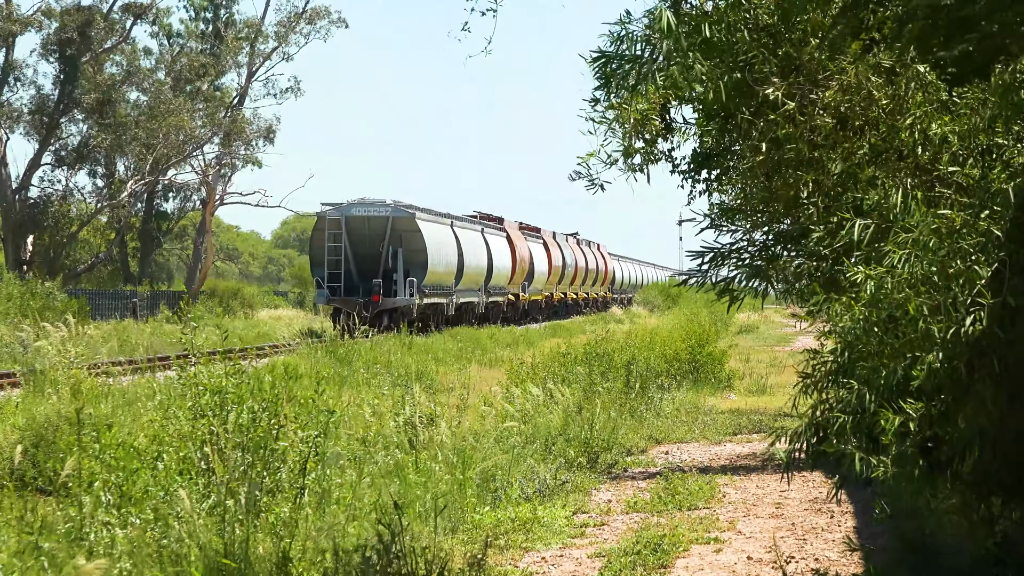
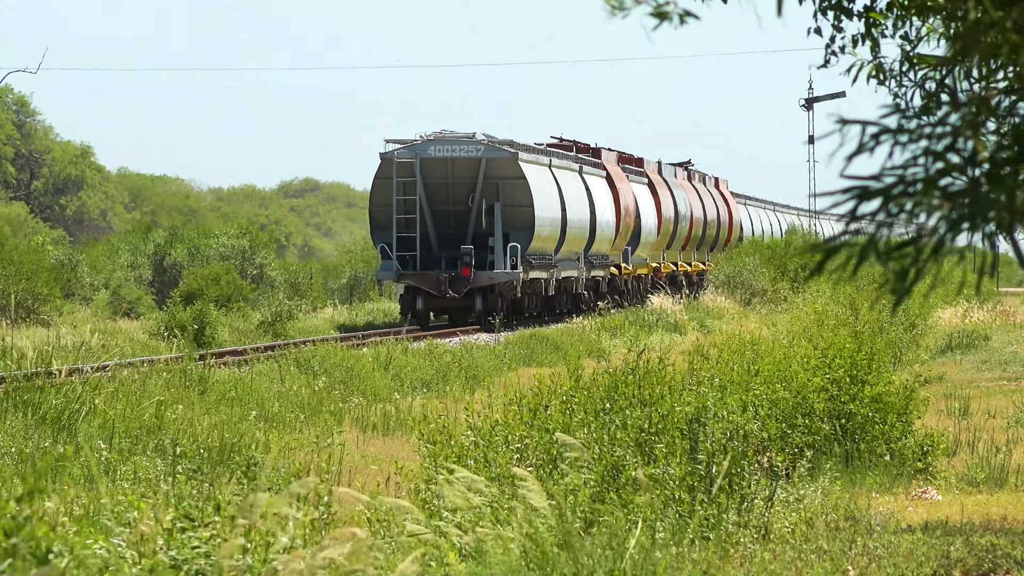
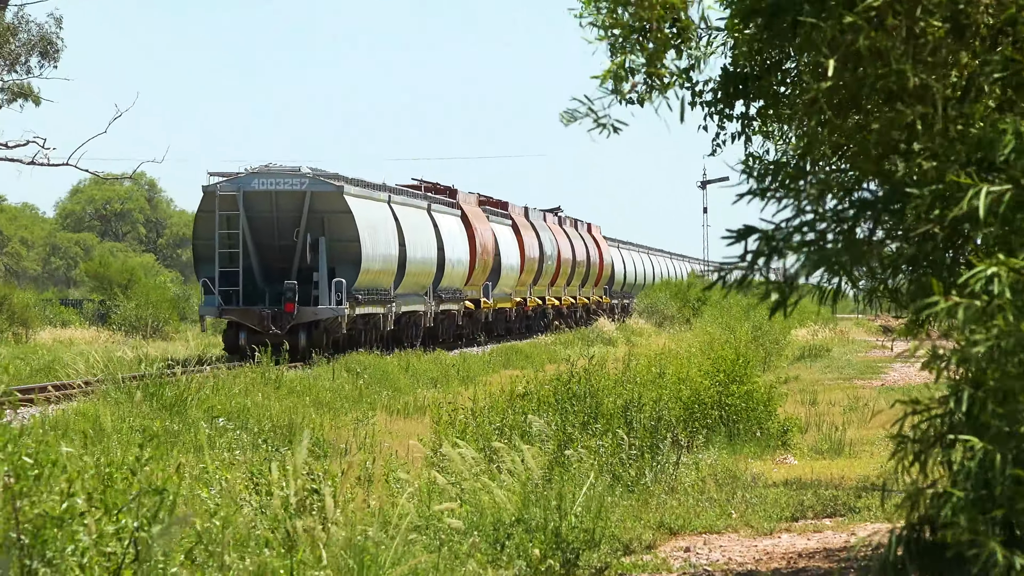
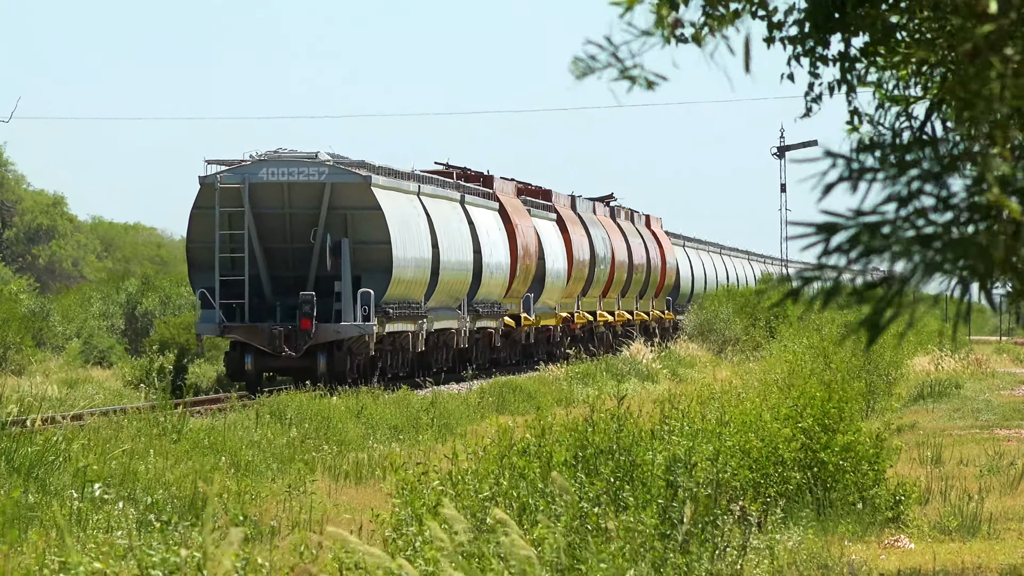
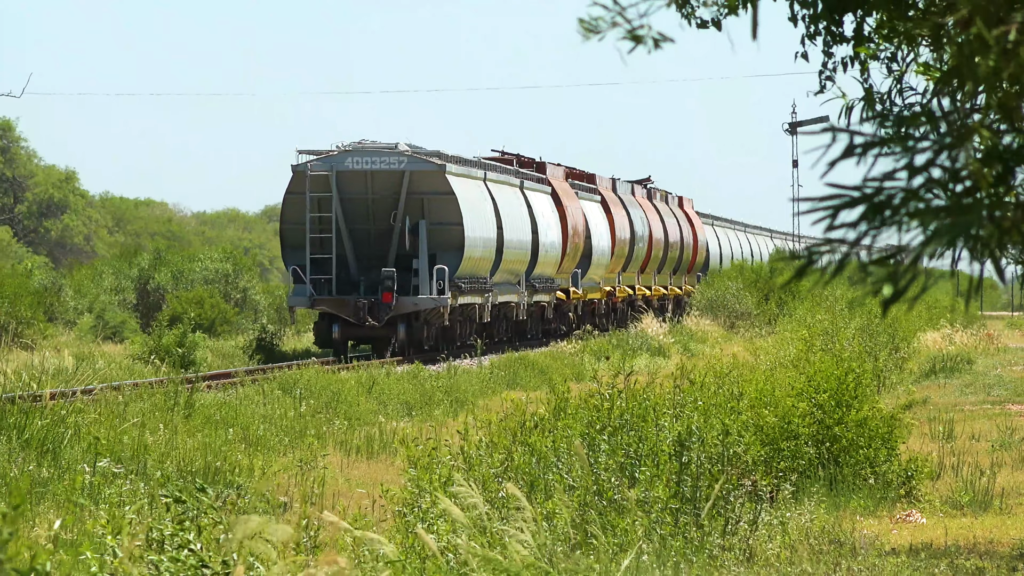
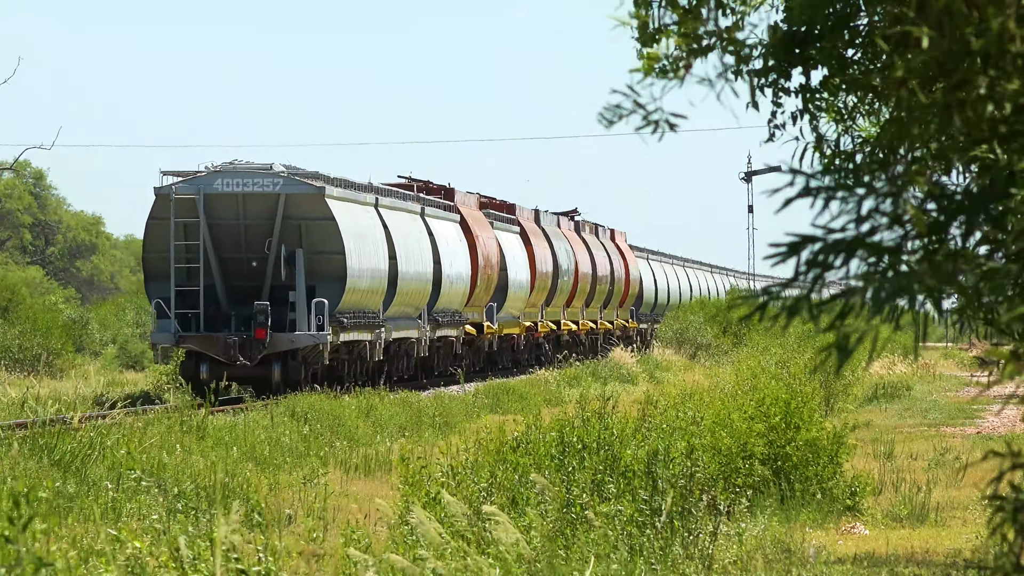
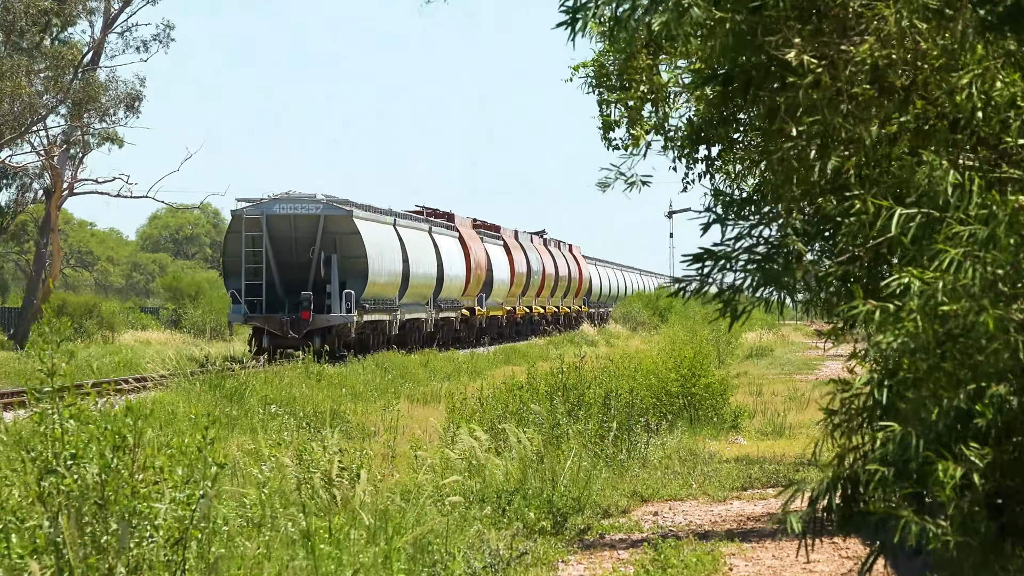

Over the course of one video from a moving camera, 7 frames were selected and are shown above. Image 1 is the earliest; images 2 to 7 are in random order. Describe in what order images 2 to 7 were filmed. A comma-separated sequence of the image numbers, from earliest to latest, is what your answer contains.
7, 3, 6, 4, 5, 2
